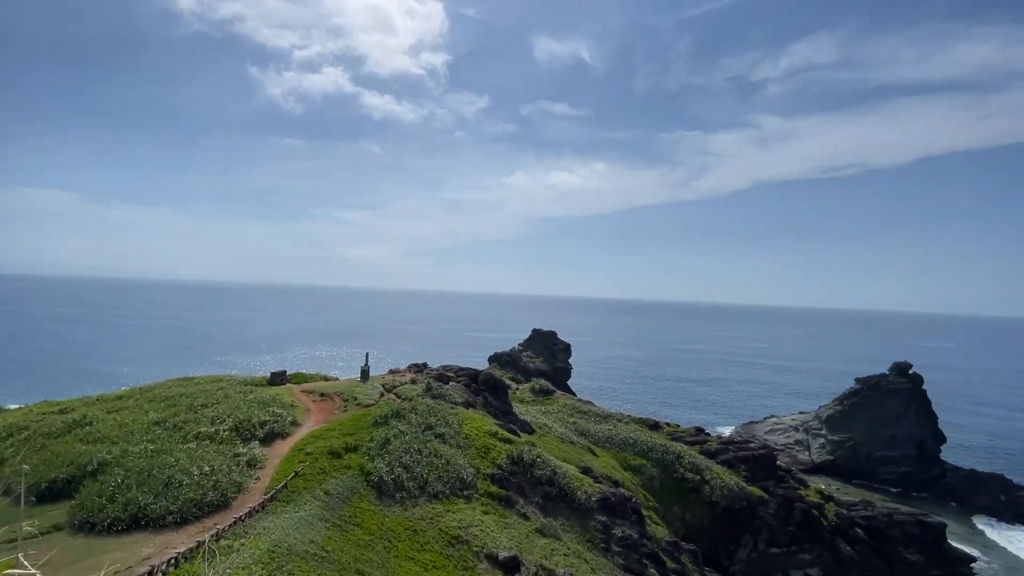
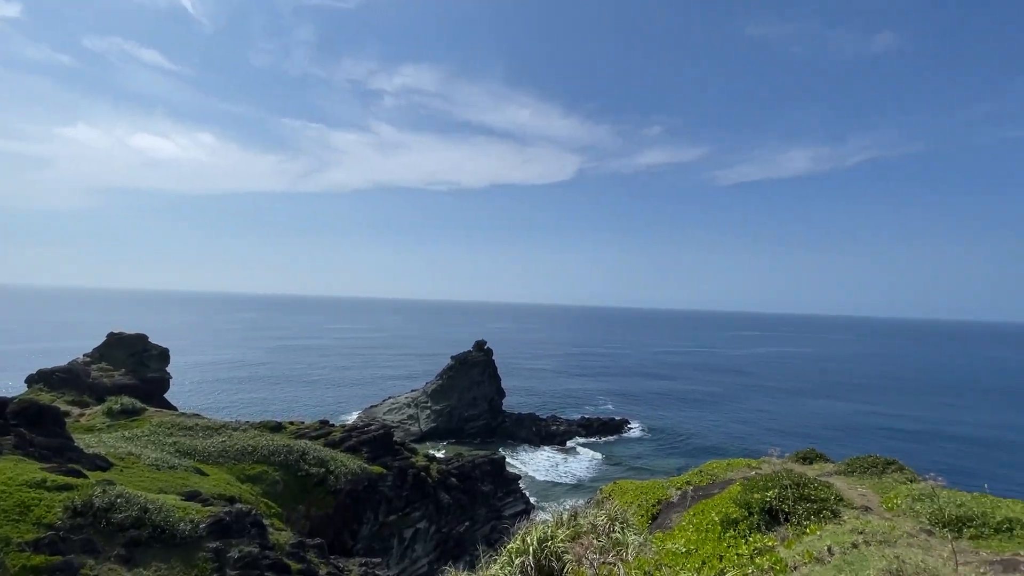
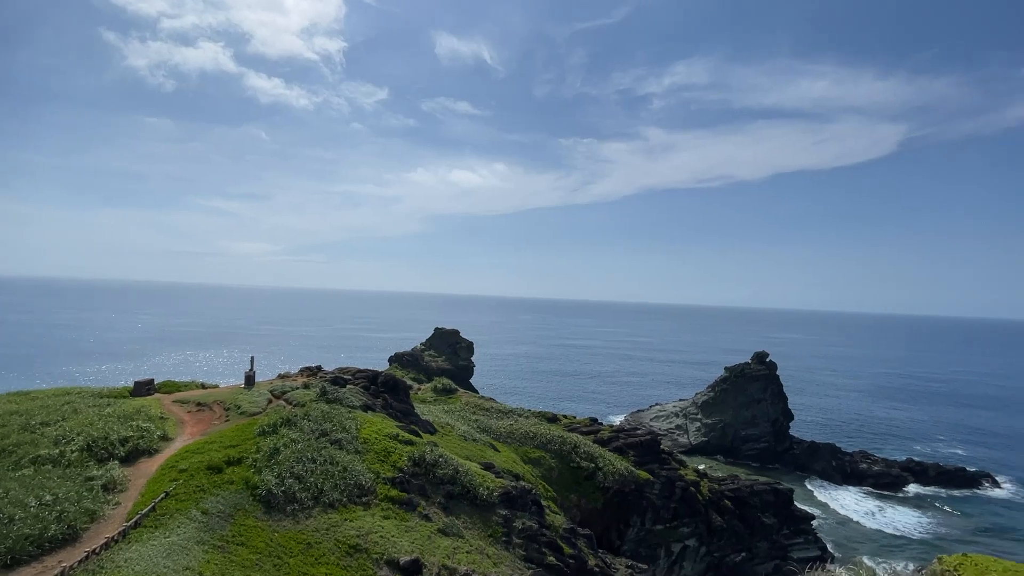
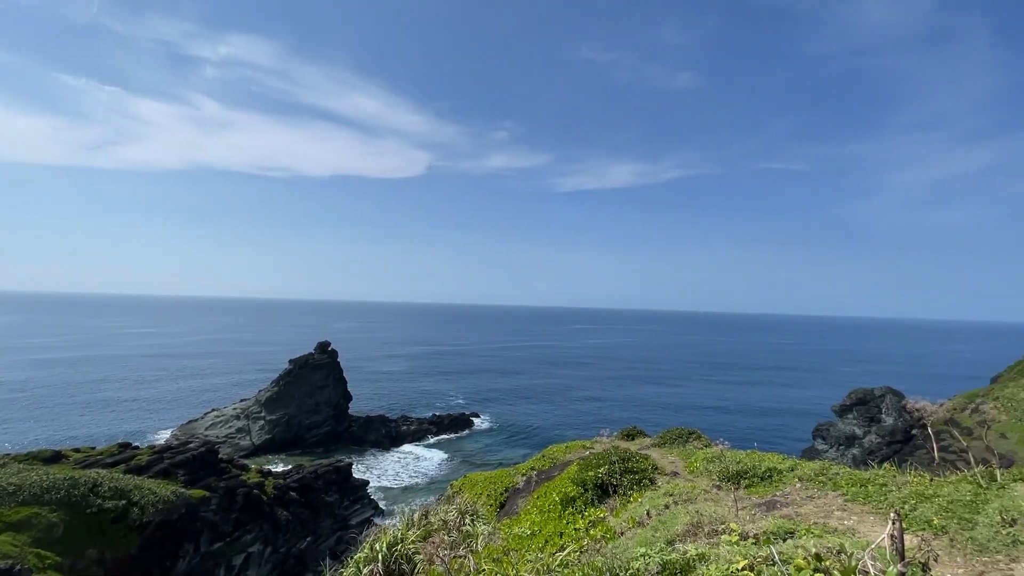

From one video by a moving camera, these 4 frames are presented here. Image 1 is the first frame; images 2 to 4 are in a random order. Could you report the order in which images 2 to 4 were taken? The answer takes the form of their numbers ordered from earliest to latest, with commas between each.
3, 2, 4
